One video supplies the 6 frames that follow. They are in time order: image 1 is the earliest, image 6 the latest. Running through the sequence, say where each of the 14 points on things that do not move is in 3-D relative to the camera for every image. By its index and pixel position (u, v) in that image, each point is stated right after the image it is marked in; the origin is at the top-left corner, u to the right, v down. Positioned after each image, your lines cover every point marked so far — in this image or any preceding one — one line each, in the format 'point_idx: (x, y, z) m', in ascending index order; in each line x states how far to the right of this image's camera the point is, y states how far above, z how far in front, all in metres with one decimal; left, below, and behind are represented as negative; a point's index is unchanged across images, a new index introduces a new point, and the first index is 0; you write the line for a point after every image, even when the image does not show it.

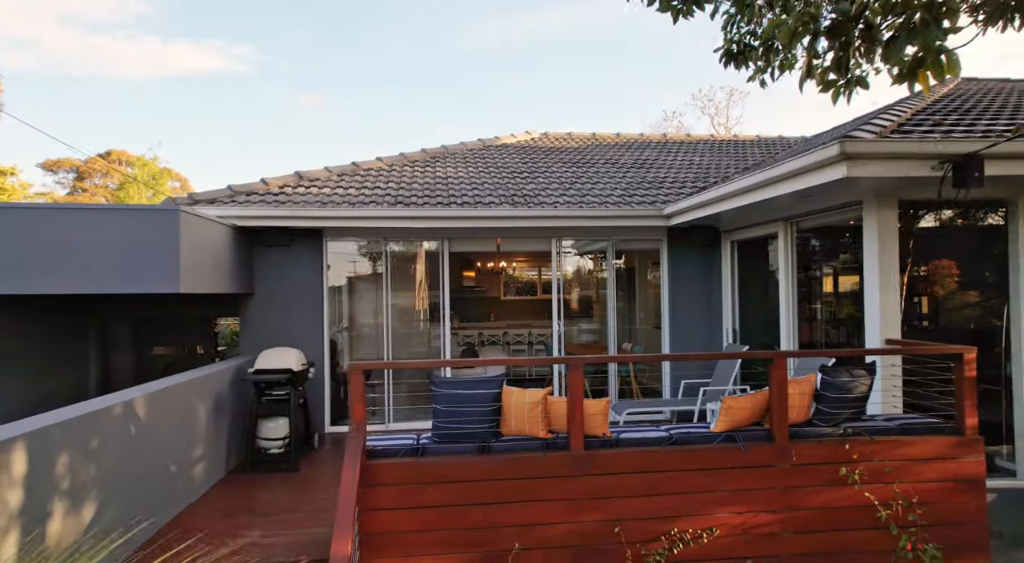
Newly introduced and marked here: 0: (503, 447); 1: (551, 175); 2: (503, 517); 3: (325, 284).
0: (-0.1, -1.0, +3.3) m
1: (+0.5, +1.4, +7.5) m
2: (-0.1, -1.3, +3.2) m
3: (-2.0, 0.0, +6.3) m
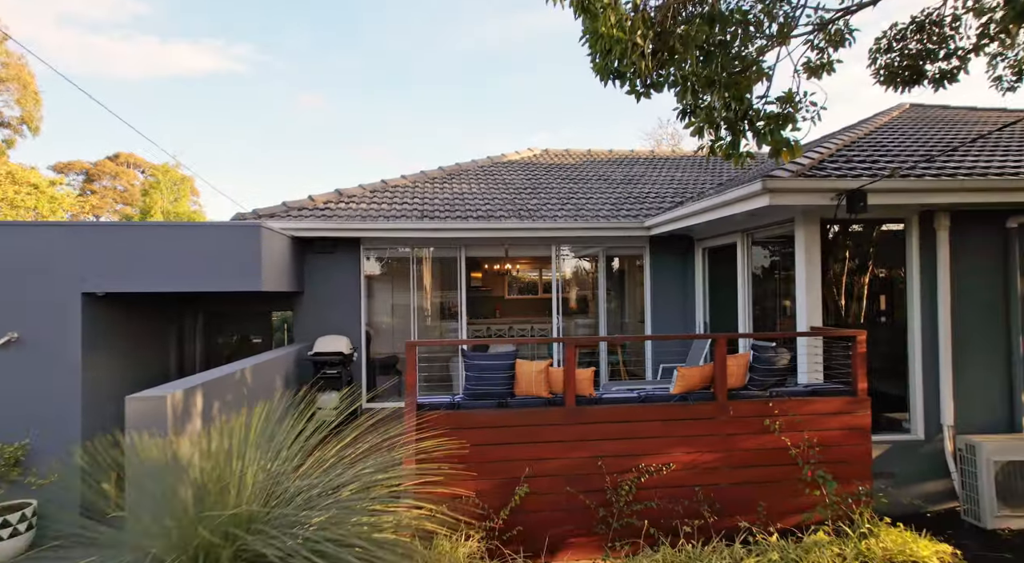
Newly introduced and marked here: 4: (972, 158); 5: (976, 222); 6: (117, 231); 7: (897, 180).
0: (0.0, -1.0, +4.6) m
1: (+0.6, +1.3, +8.7) m
2: (0.0, -1.3, +4.5) m
3: (-1.9, 0.0, +7.5) m
4: (+4.2, +1.1, +5.3) m
5: (+4.2, +0.6, +5.3) m
6: (-3.8, +0.5, +5.5) m
7: (+3.1, +0.8, +4.7) m
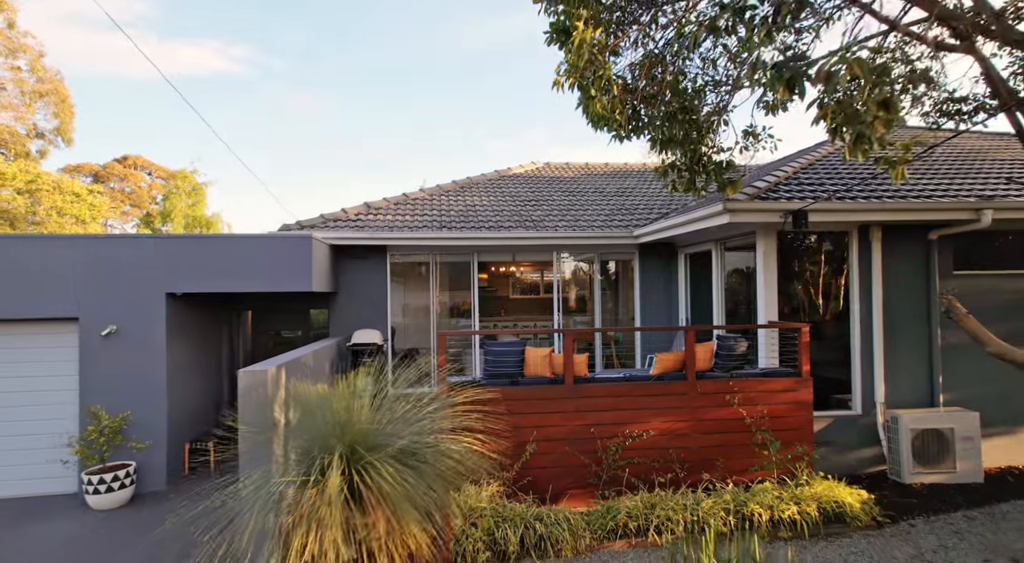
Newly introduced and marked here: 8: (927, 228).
0: (+0.1, -1.0, +5.7) m
1: (+0.7, +1.3, +9.9) m
2: (+0.1, -1.3, +5.6) m
3: (-1.8, -0.1, +8.7) m
4: (+4.3, +1.1, +6.5) m
5: (+4.4, +0.5, +6.5) m
6: (-3.7, +0.4, +6.7) m
7: (+3.2, +0.8, +5.8) m
8: (+4.6, +0.6, +6.5) m
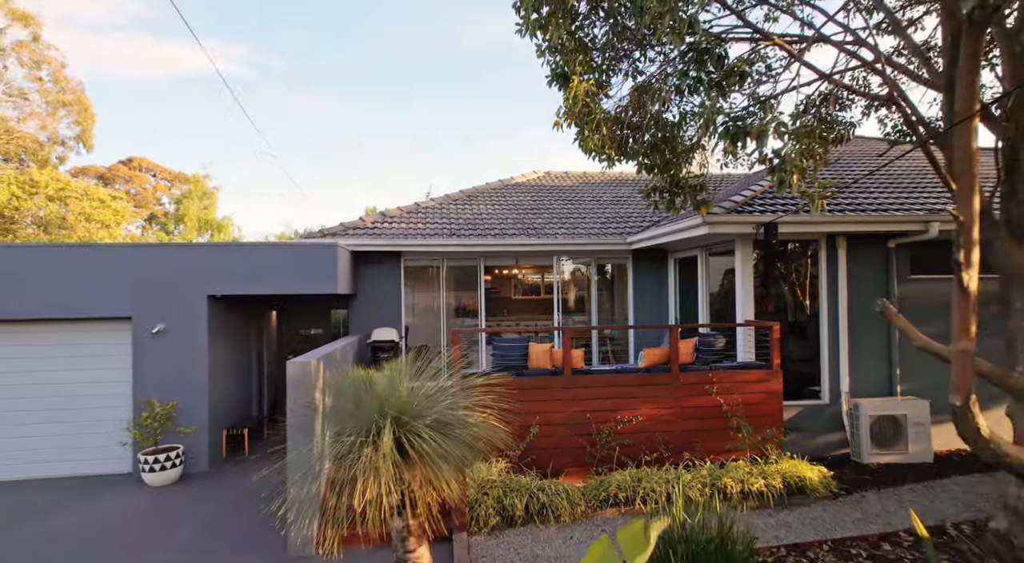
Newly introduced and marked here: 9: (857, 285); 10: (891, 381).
0: (+0.2, -1.0, +6.5) m
1: (+0.7, +1.3, +10.7) m
2: (+0.2, -1.4, +6.4) m
3: (-1.8, -0.1, +9.5) m
4: (+4.4, +1.1, +7.2) m
5: (+4.4, +0.5, +7.3) m
6: (-3.6, +0.4, +7.5) m
7: (+3.3, +0.7, +6.6) m
8: (+4.7, +0.6, +7.3) m
9: (+4.3, 0.0, +7.3) m
10: (+4.7, -1.2, +7.3) m
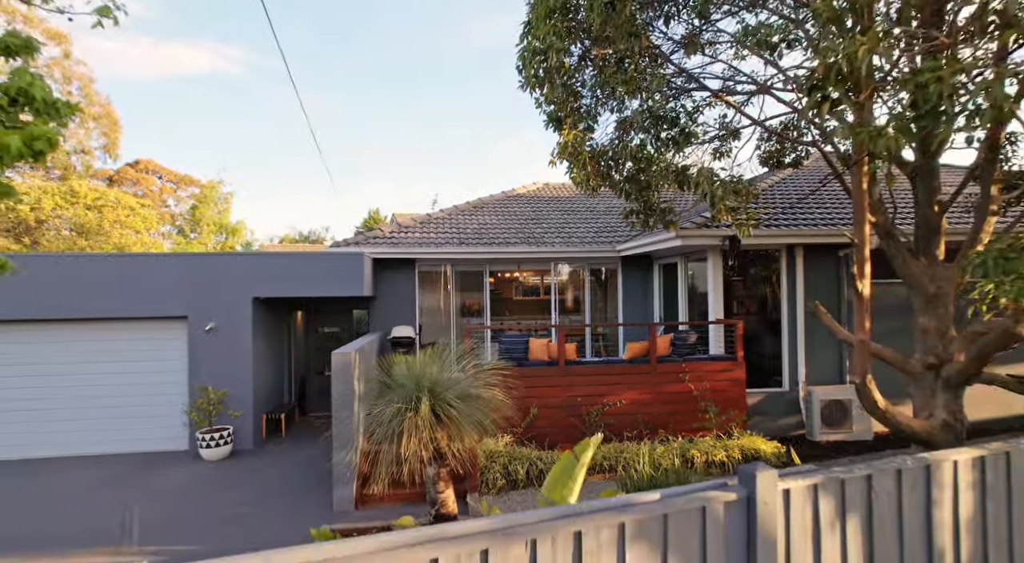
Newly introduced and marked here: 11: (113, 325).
0: (+0.2, -1.1, +7.7) m
1: (+0.8, +1.2, +11.8) m
2: (+0.2, -1.4, +7.6) m
3: (-1.7, -0.2, +10.6) m
4: (+4.4, +1.0, +8.4) m
5: (+4.4, +0.4, +8.4) m
6: (-3.6, +0.3, +8.6) m
7: (+3.3, +0.7, +7.8) m
8: (+4.7, +0.5, +8.4) m
9: (+4.3, -0.1, +8.4) m
10: (+4.8, -1.3, +8.4) m
11: (-5.8, -0.6, +8.4) m
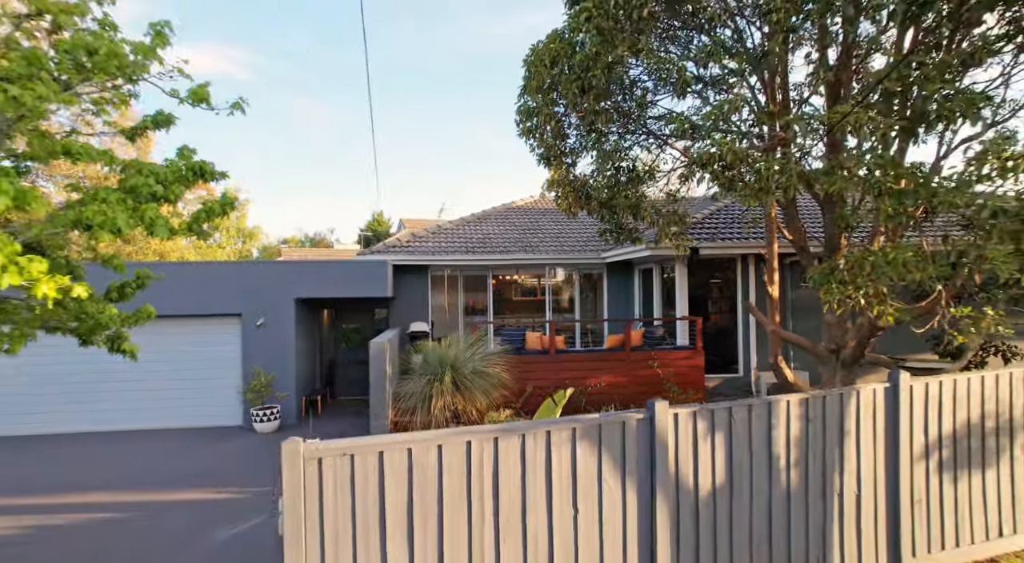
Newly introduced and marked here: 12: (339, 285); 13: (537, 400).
0: (+0.2, -1.2, +9.3) m
1: (+0.8, +1.2, +13.5) m
2: (+0.2, -1.5, +9.2) m
3: (-1.7, -0.2, +12.3) m
4: (+4.4, +1.0, +10.1) m
5: (+4.4, +0.4, +10.1) m
6: (-3.6, +0.3, +10.3) m
7: (+3.3, +0.6, +9.4) m
8: (+4.7, +0.4, +10.1) m
9: (+4.3, -0.2, +10.1) m
10: (+4.8, -1.3, +10.1) m
11: (-5.8, -0.7, +10.1) m
12: (-3.1, -0.1, +10.4) m
13: (+0.4, -1.9, +9.2) m
